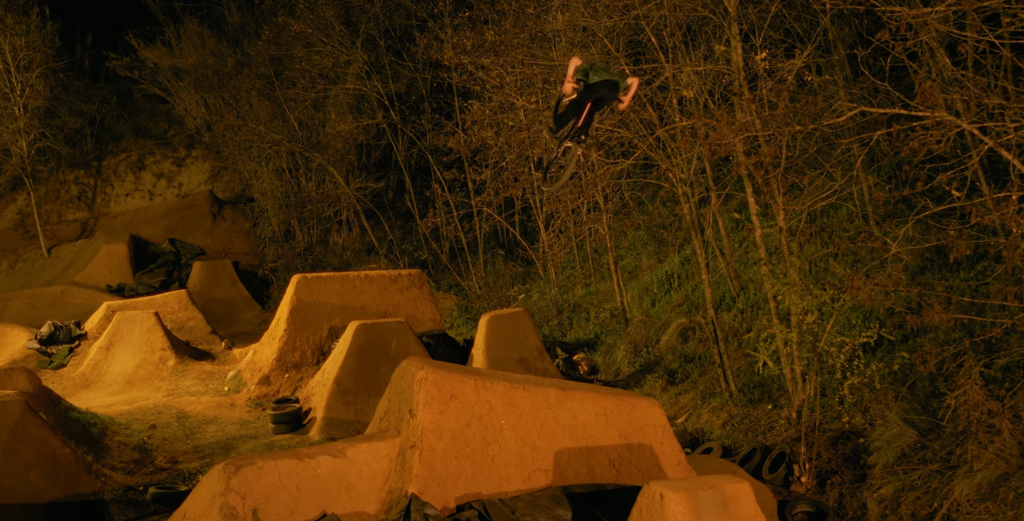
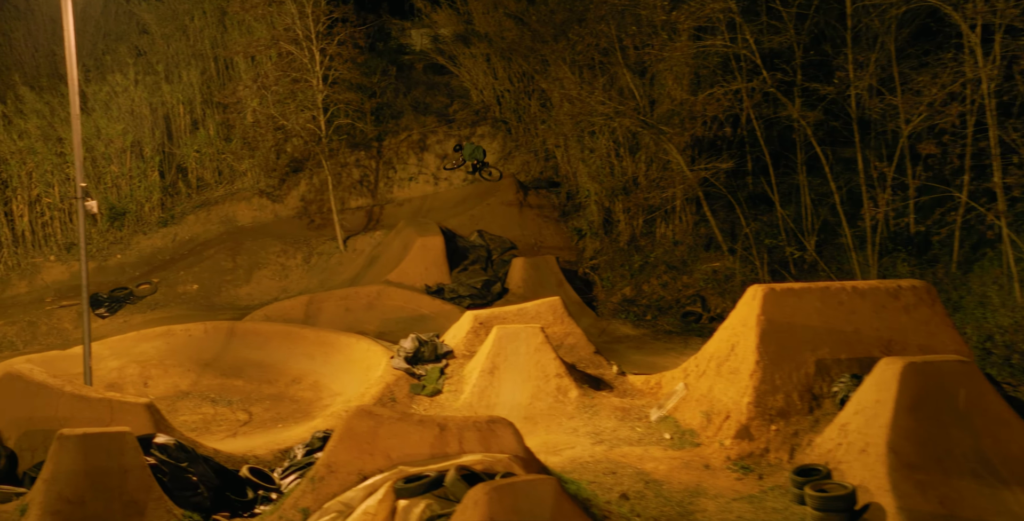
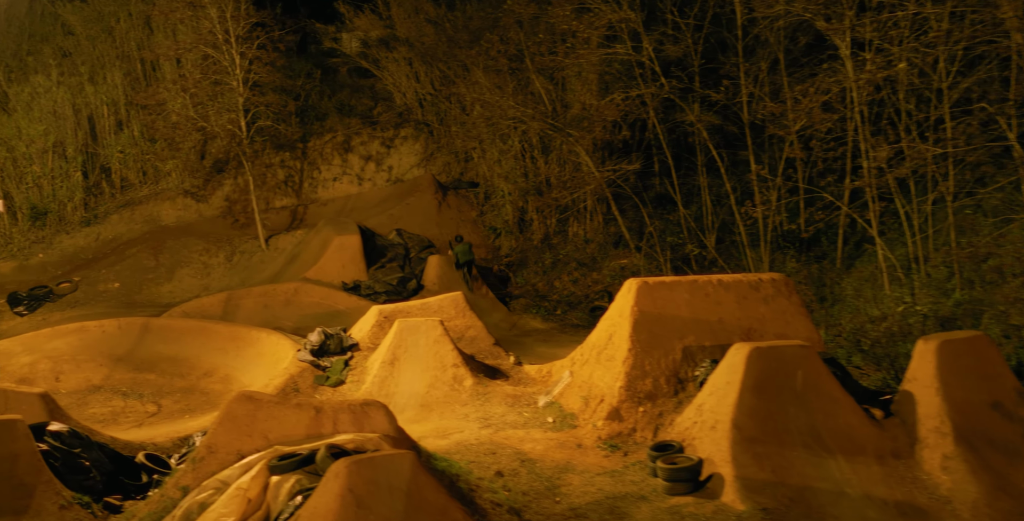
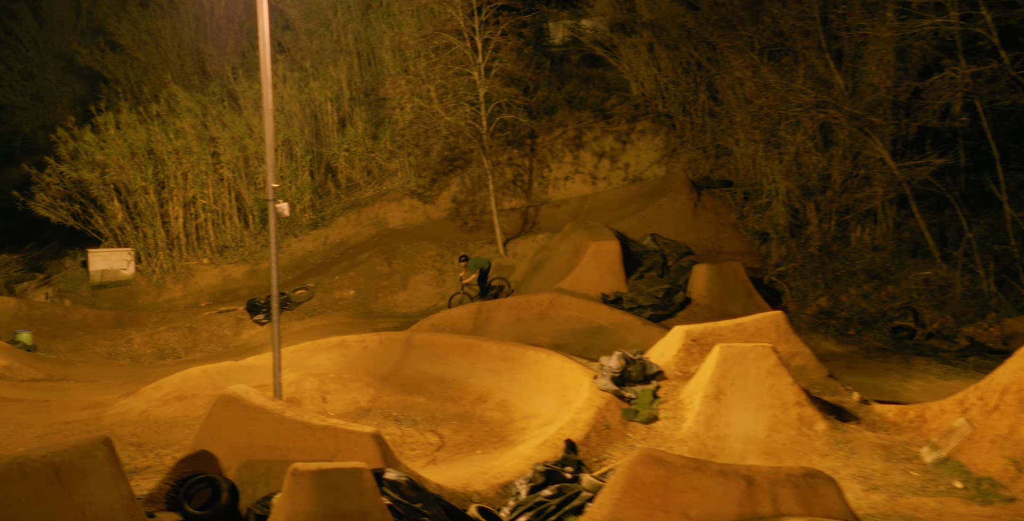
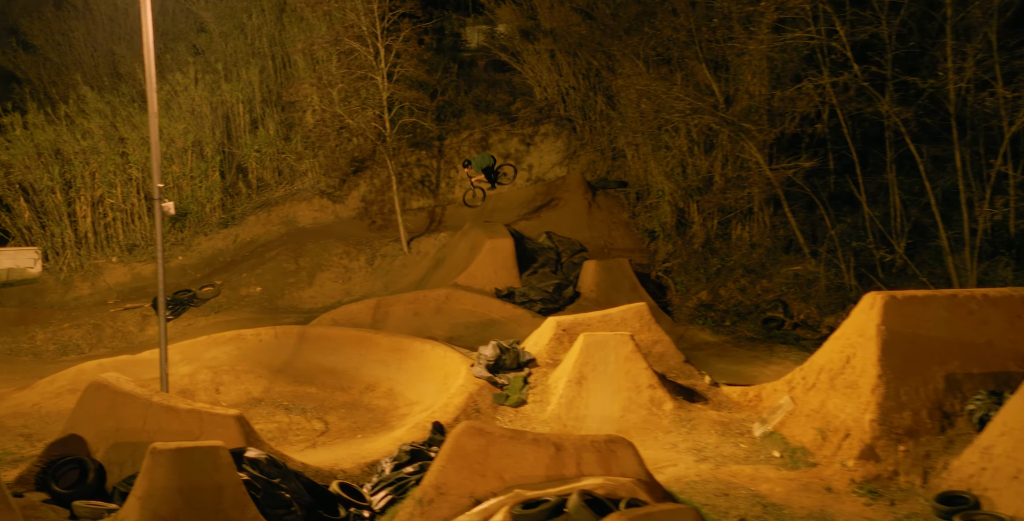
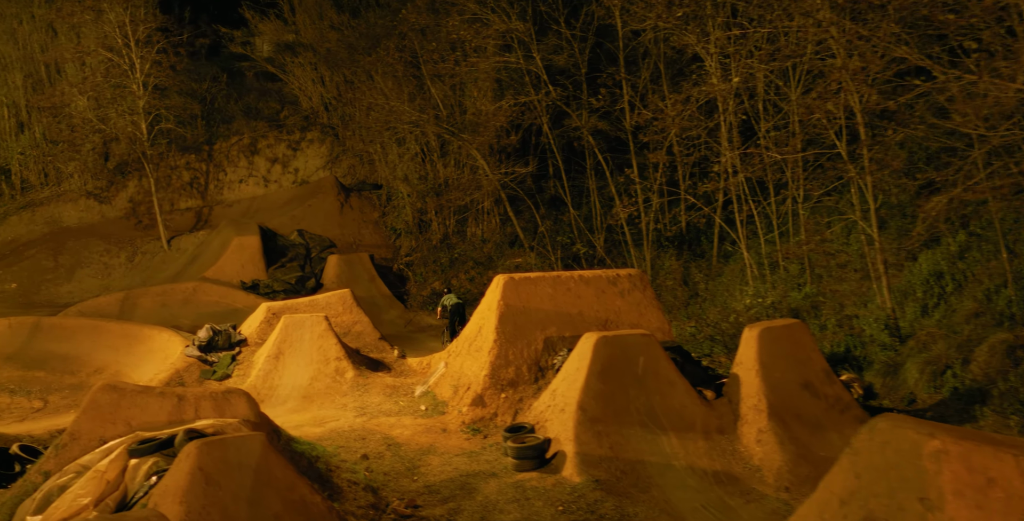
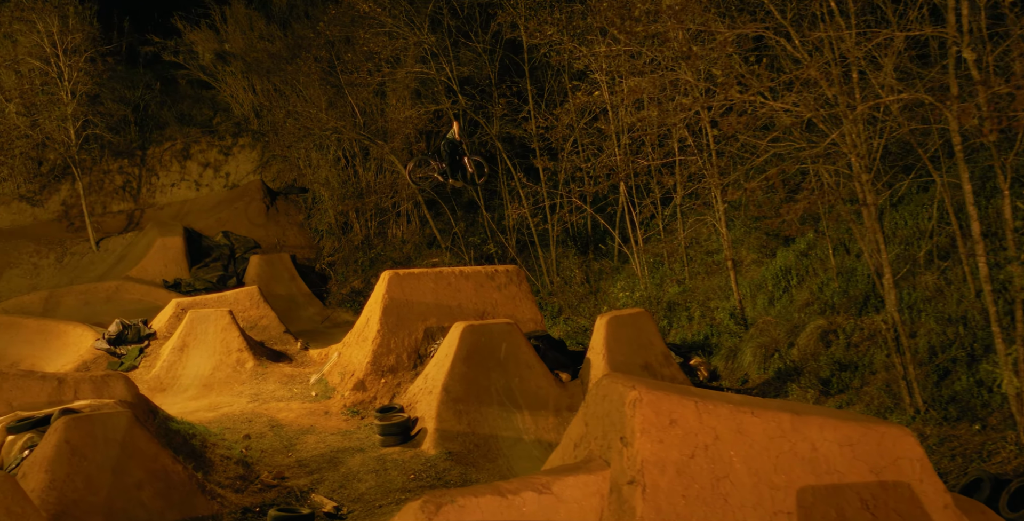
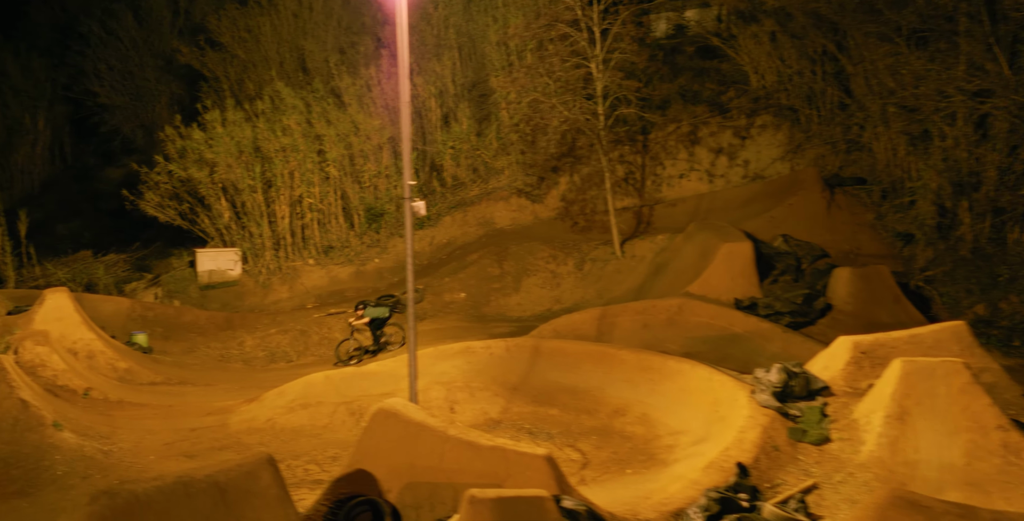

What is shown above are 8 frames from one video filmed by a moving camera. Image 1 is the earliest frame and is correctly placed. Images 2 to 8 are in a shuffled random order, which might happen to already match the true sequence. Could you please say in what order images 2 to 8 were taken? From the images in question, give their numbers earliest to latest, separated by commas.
7, 6, 3, 2, 5, 4, 8
